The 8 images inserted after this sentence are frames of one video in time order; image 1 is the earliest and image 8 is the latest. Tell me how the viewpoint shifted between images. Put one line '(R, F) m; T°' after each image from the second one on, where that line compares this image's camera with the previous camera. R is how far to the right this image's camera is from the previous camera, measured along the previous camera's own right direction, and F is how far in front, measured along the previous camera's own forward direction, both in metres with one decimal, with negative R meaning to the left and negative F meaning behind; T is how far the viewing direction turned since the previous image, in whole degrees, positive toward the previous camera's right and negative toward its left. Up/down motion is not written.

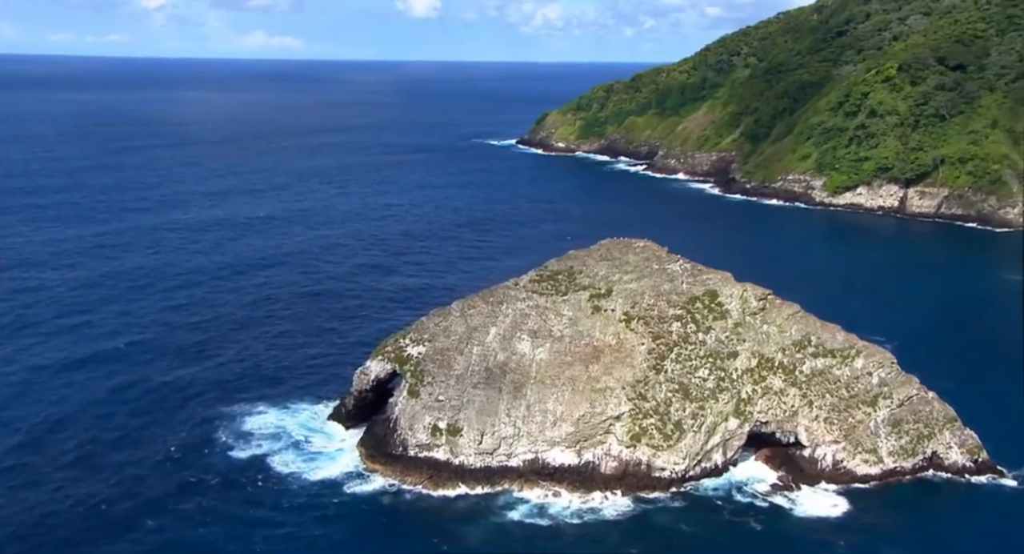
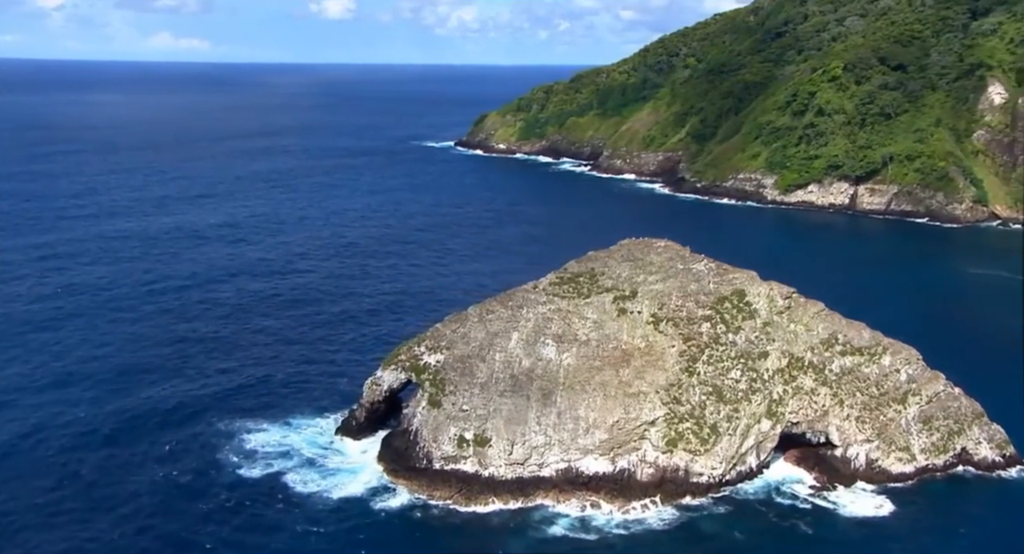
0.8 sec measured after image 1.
(-4.8, +2.0) m; +4°
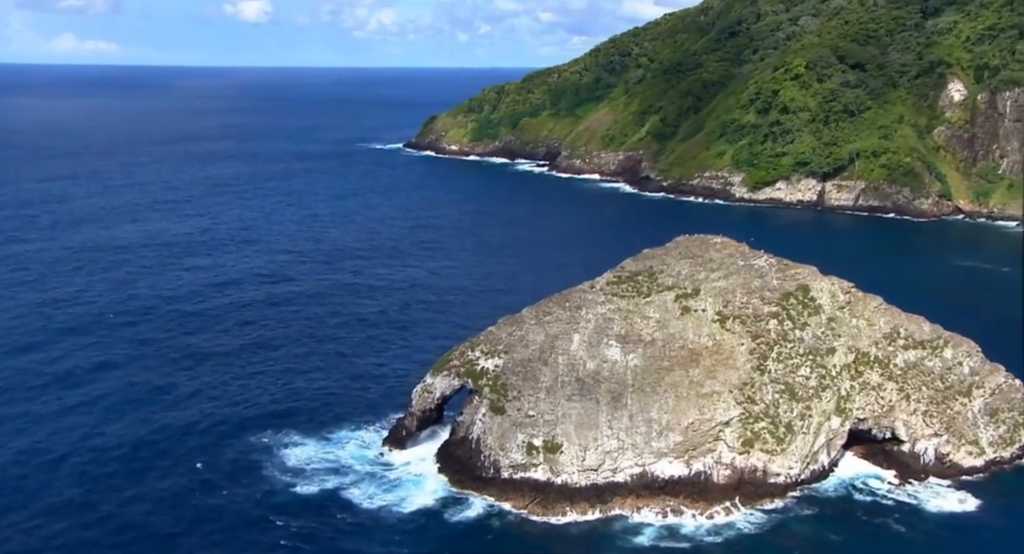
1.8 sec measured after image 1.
(-6.1, +1.9) m; +4°
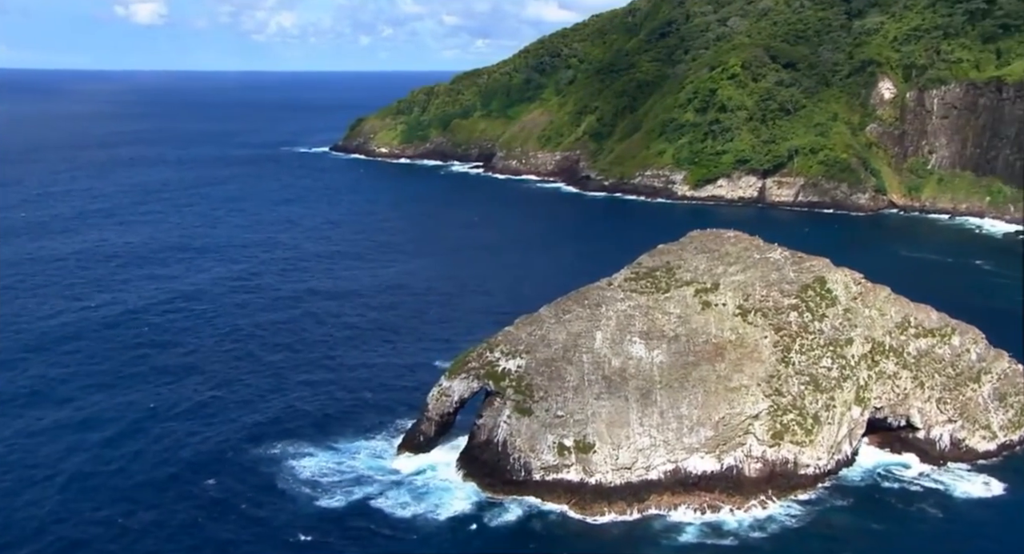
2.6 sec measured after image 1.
(-5.0, +1.1) m; +5°
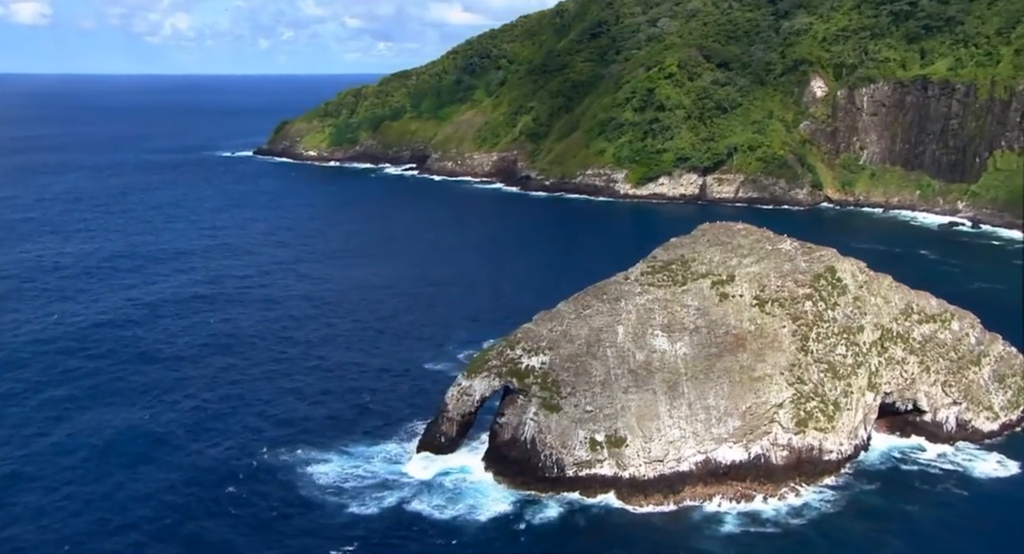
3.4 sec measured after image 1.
(-5.0, +0.7) m; +5°
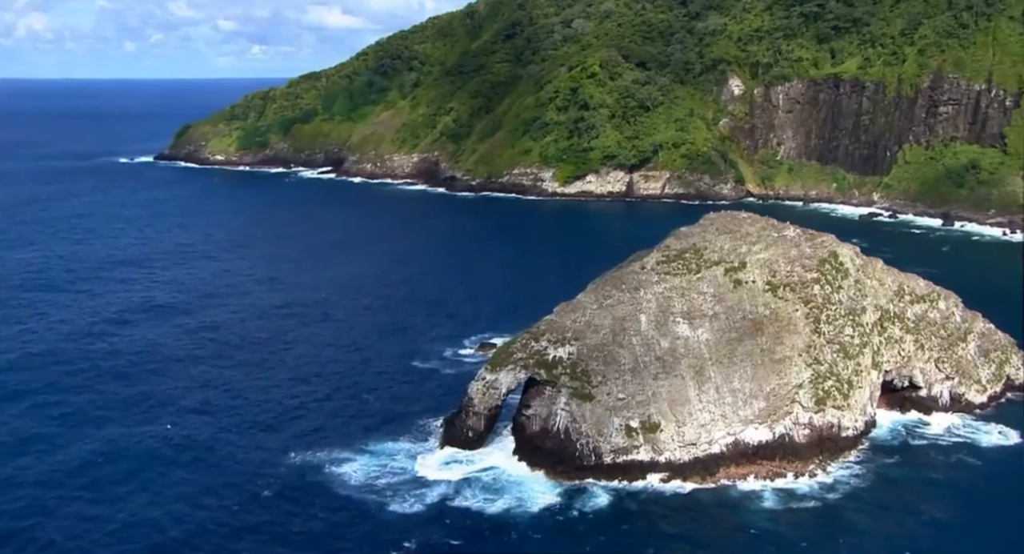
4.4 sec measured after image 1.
(-6.2, +0.2) m; +6°
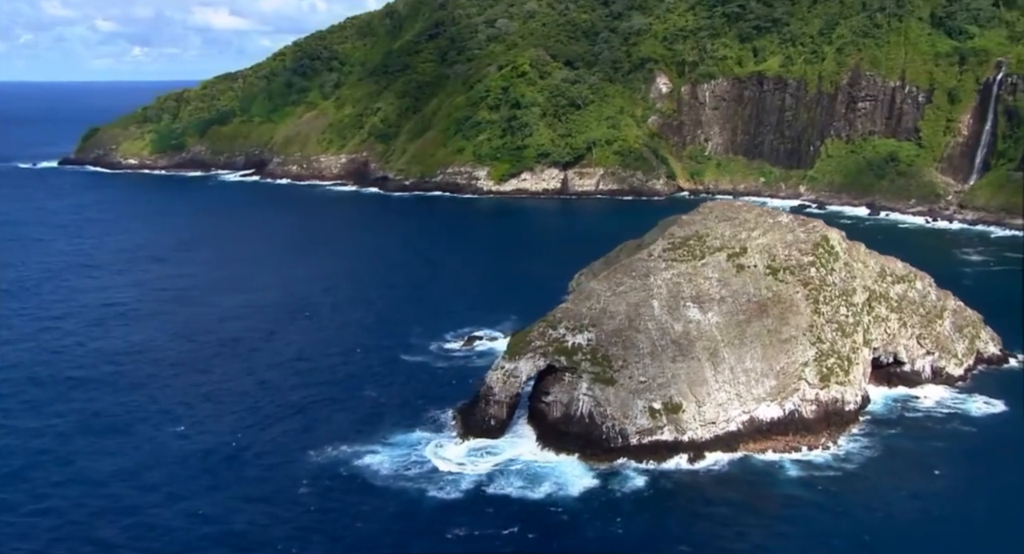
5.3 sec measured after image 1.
(-5.5, -0.5) m; +6°
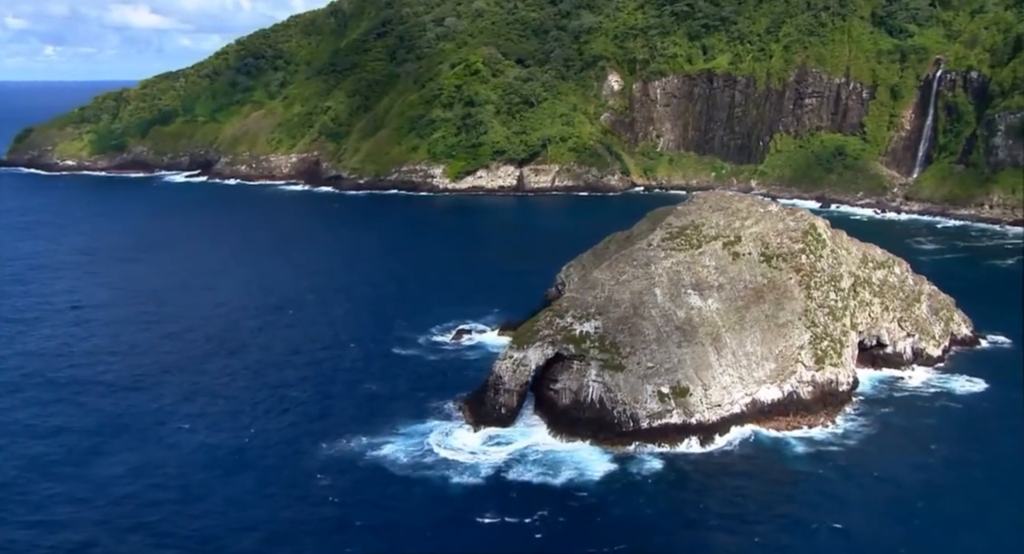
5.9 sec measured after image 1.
(-3.5, -0.7) m; +4°
